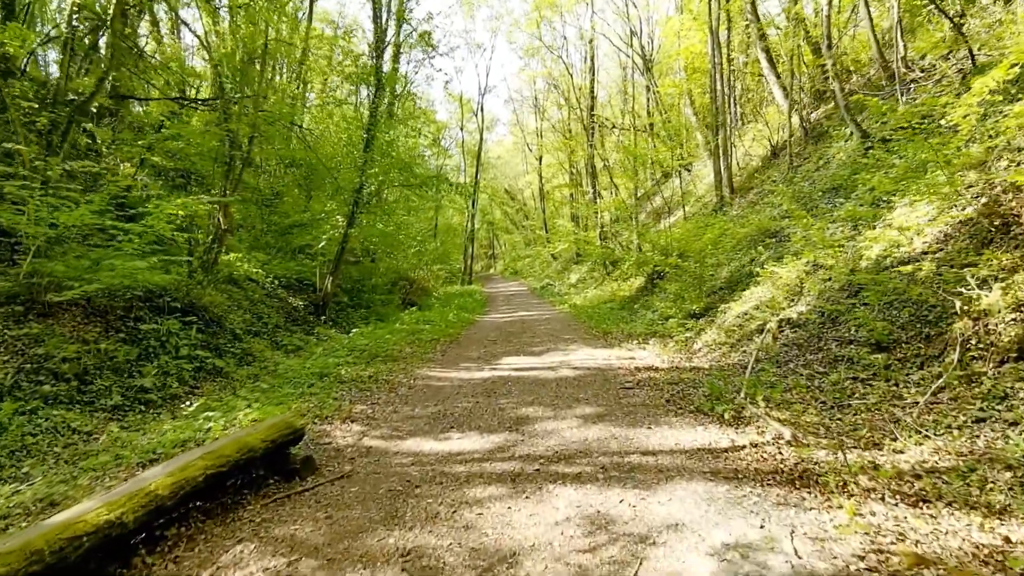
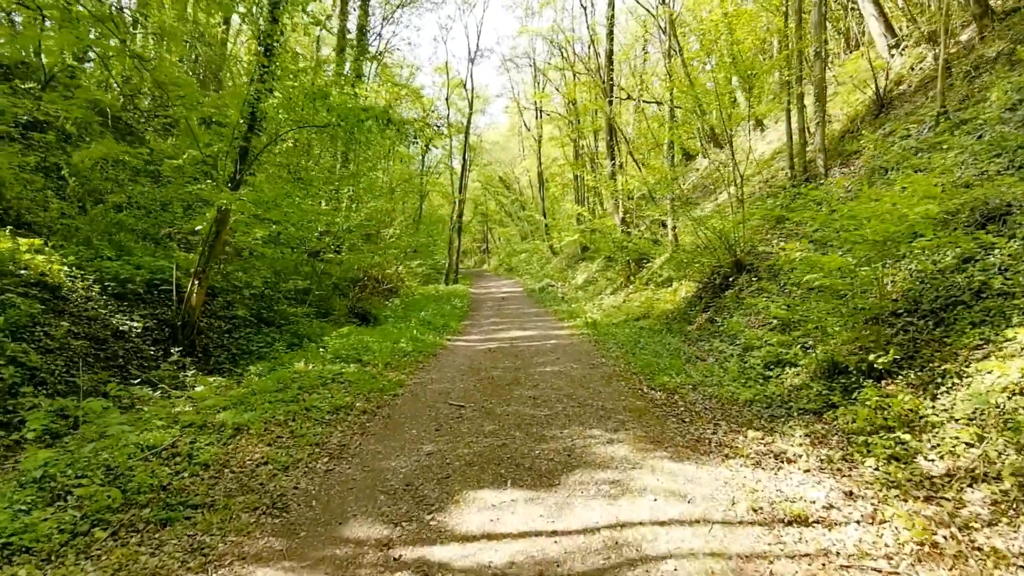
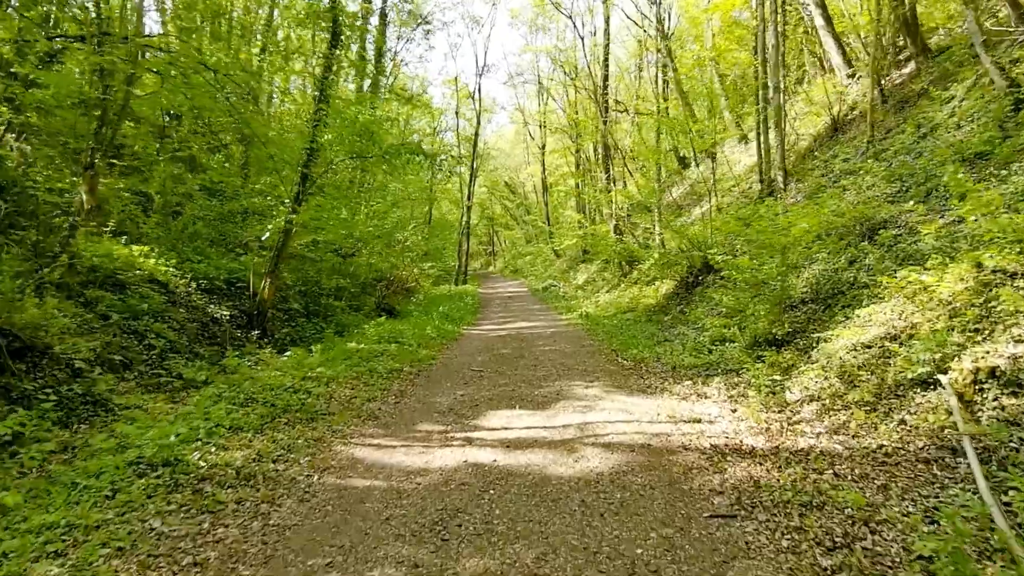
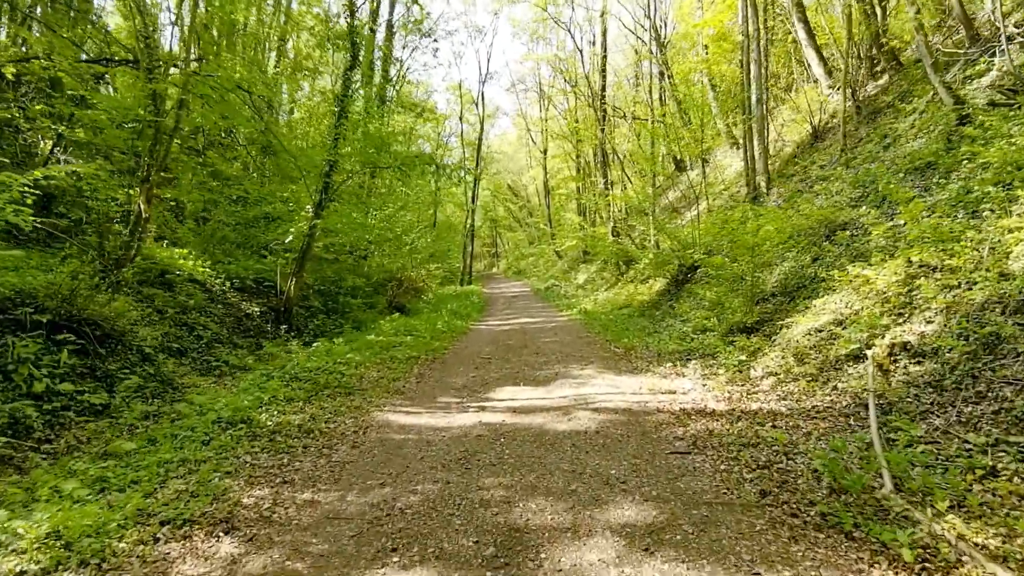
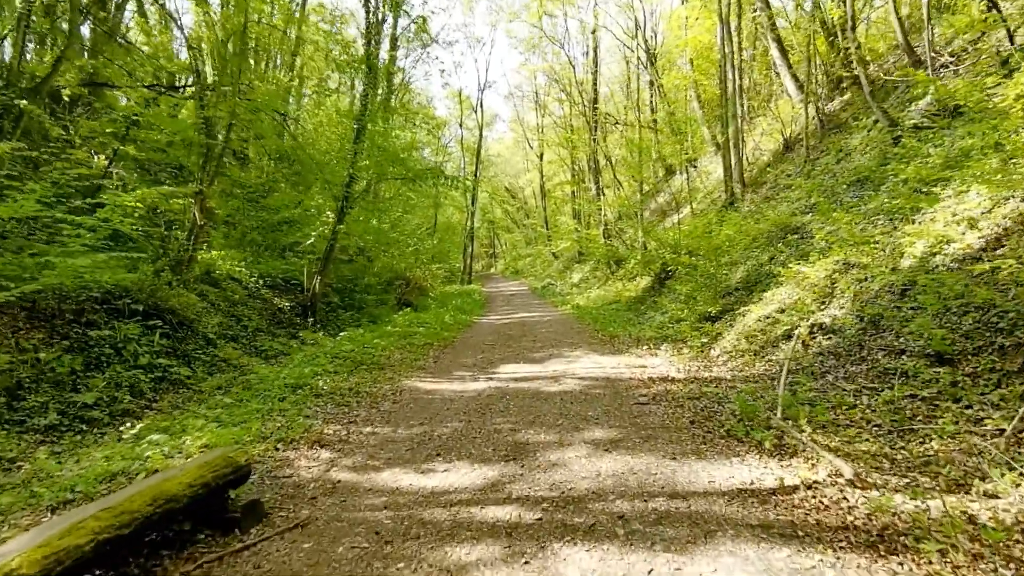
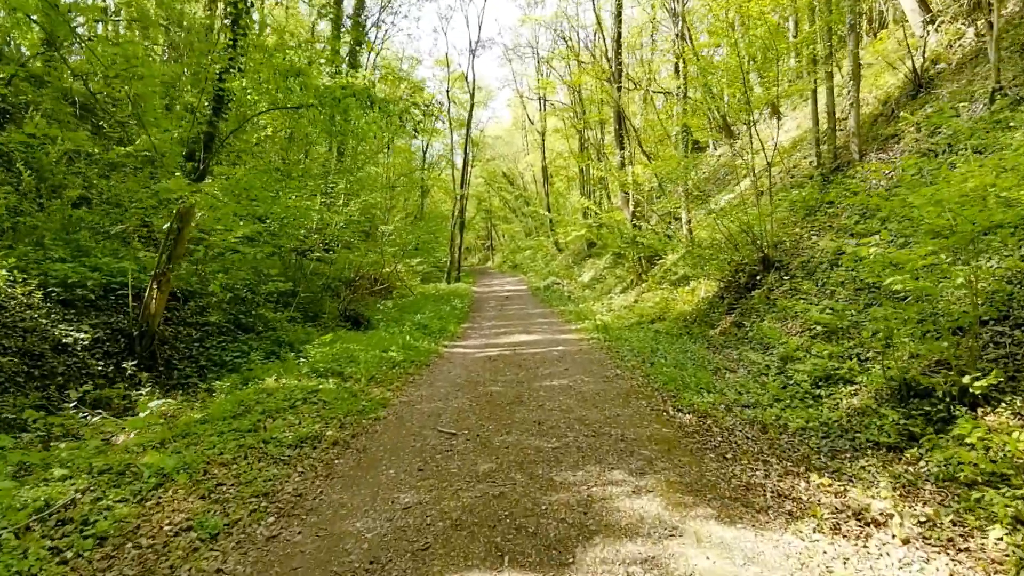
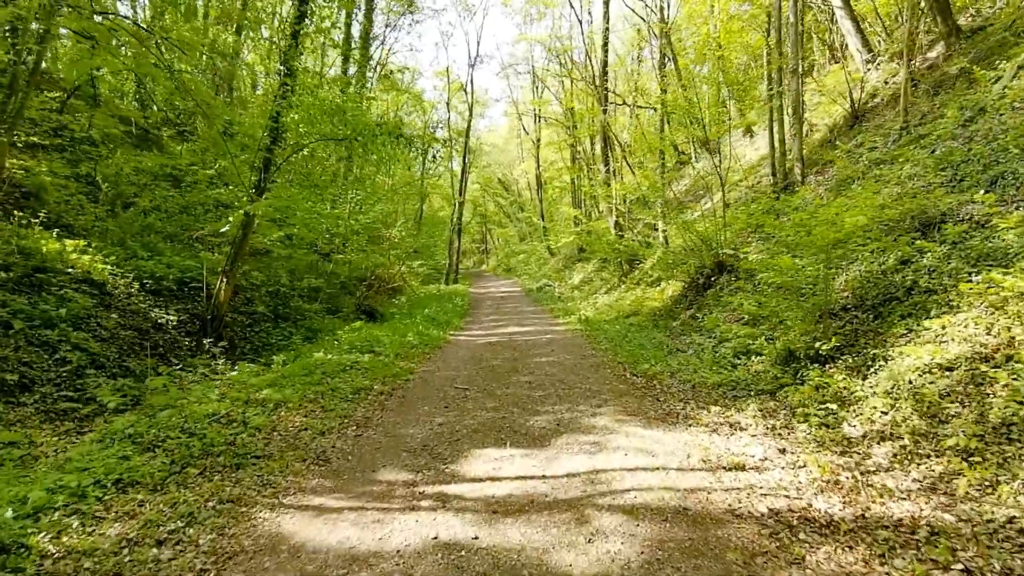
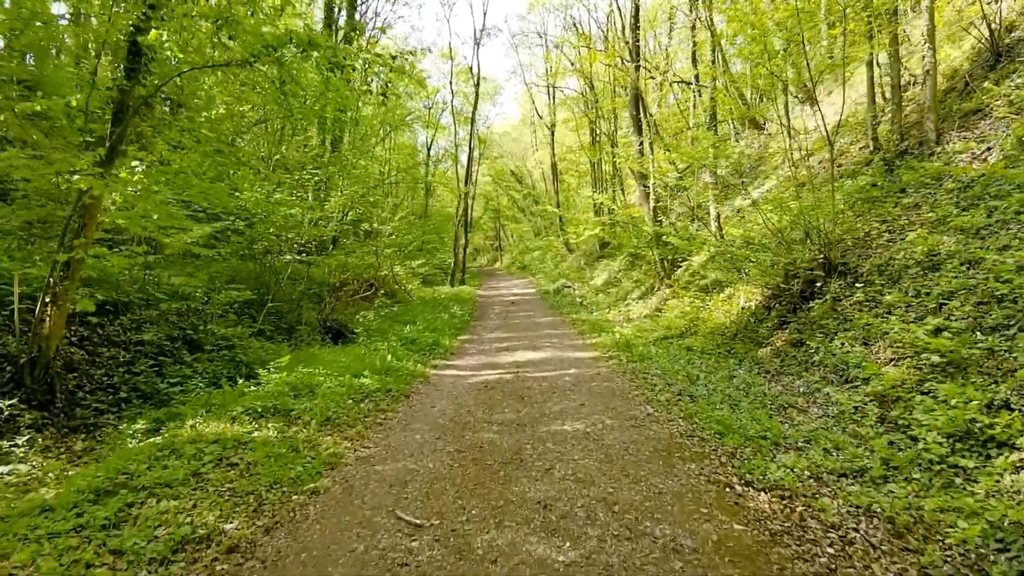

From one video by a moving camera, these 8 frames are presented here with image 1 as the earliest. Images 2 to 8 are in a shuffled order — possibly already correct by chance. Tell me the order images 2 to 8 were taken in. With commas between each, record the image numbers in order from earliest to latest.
5, 4, 3, 7, 2, 6, 8
